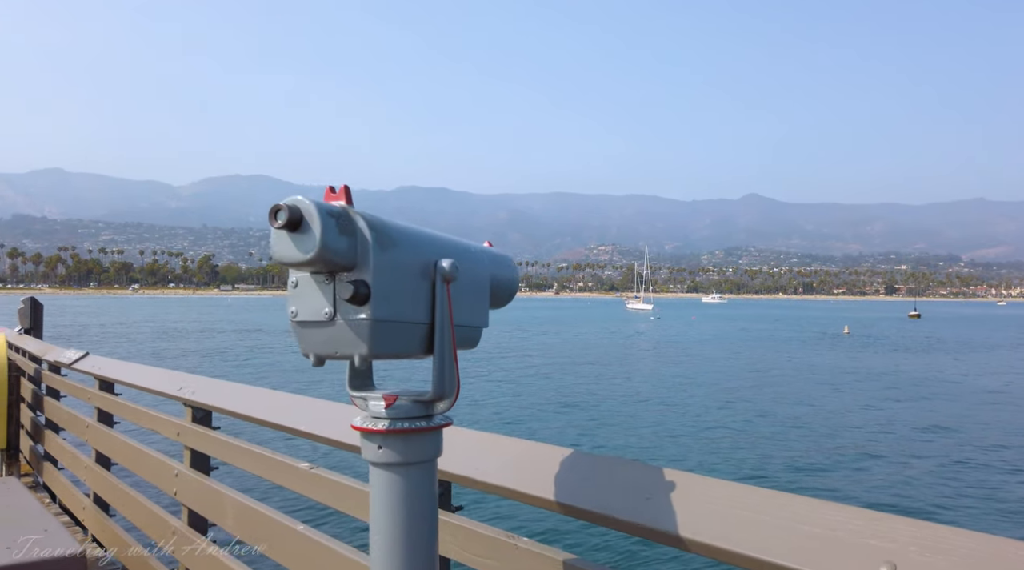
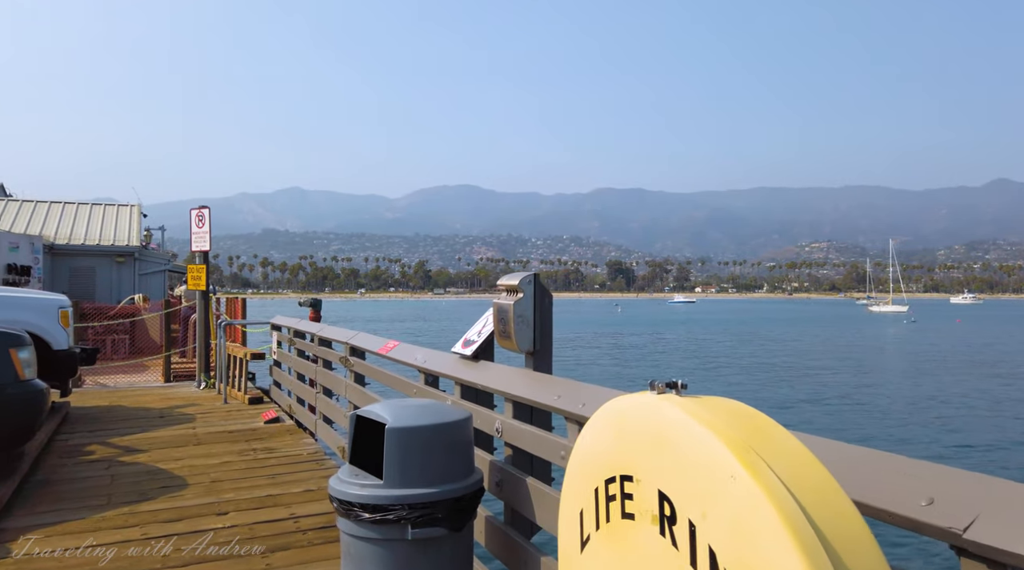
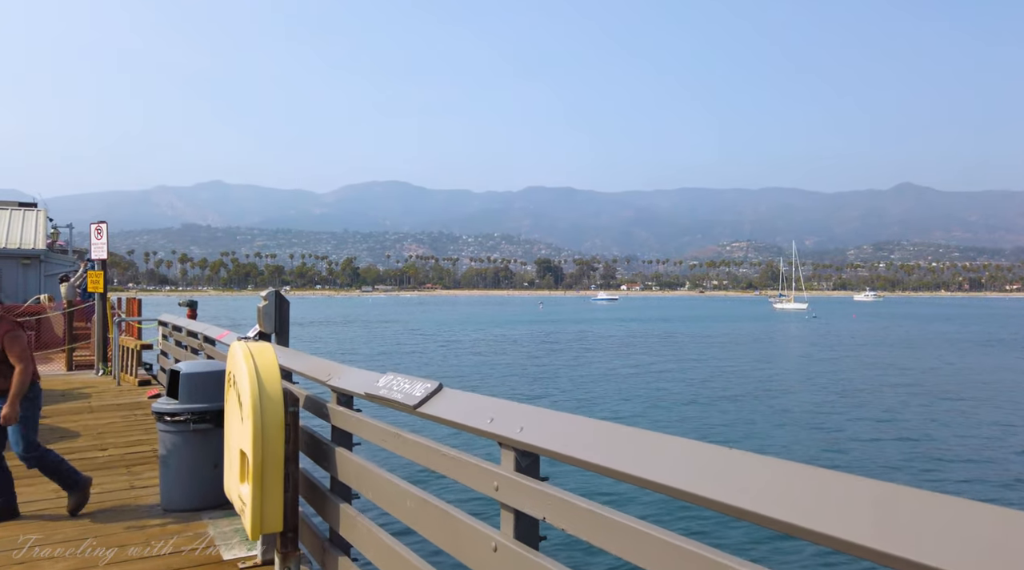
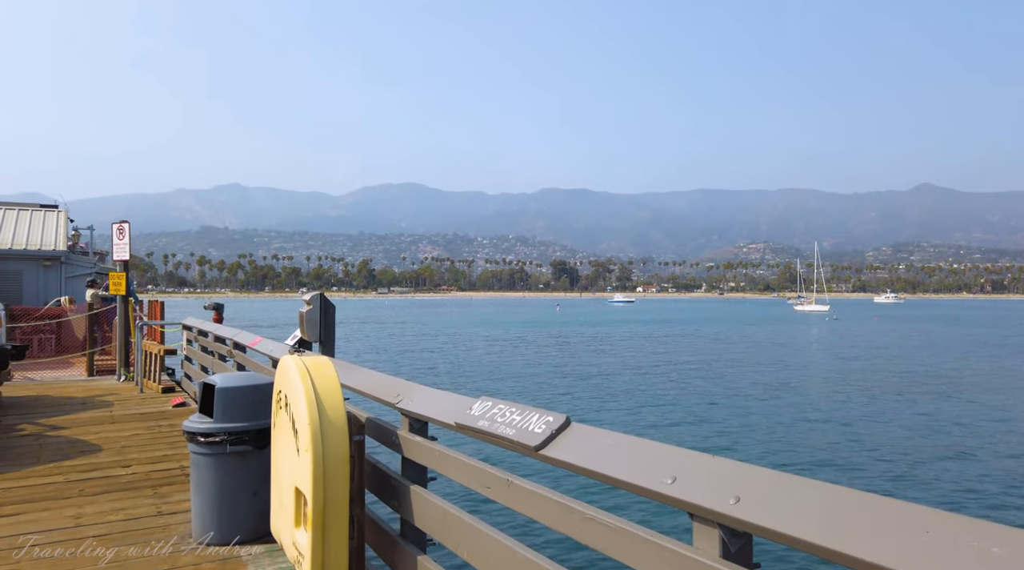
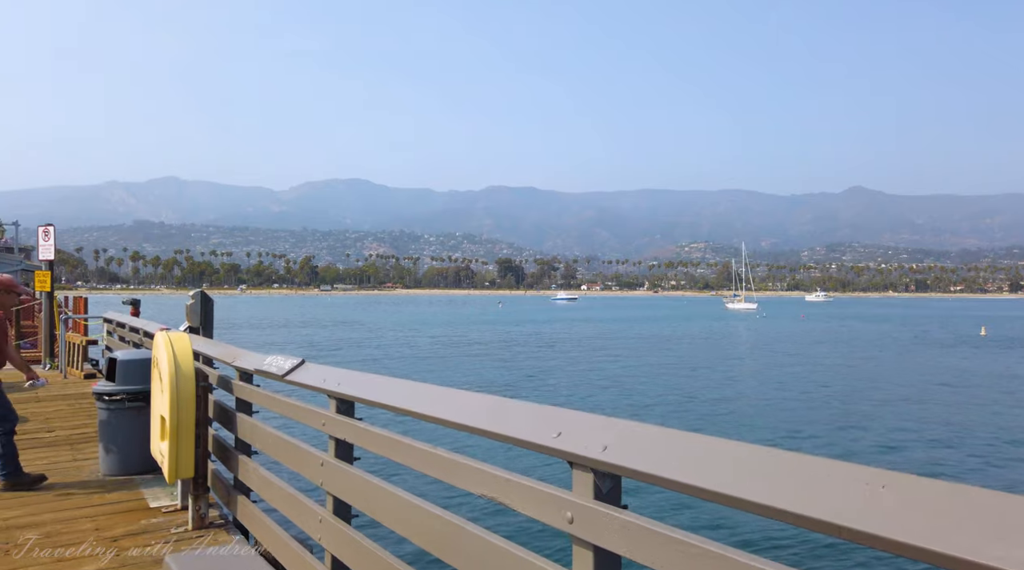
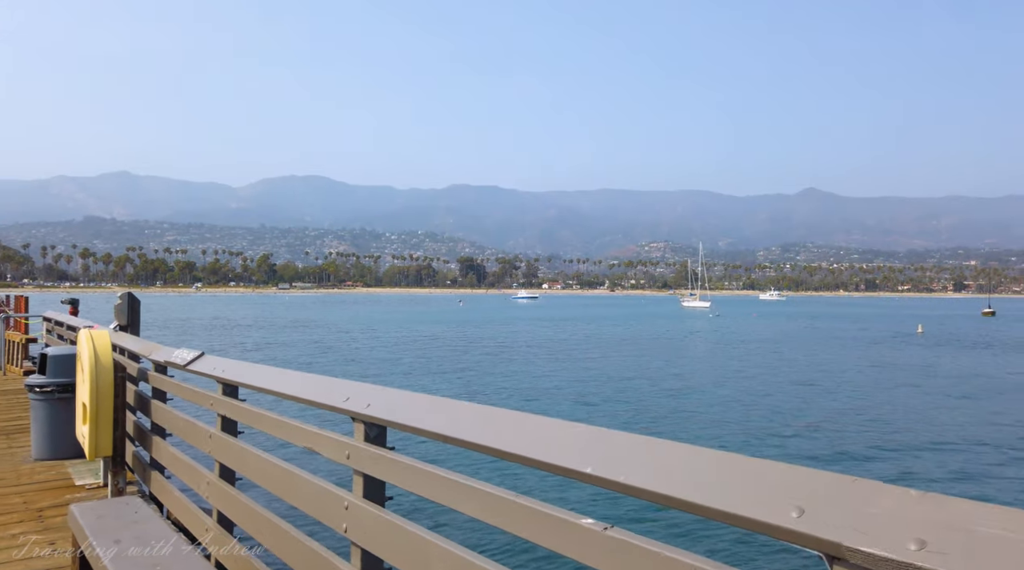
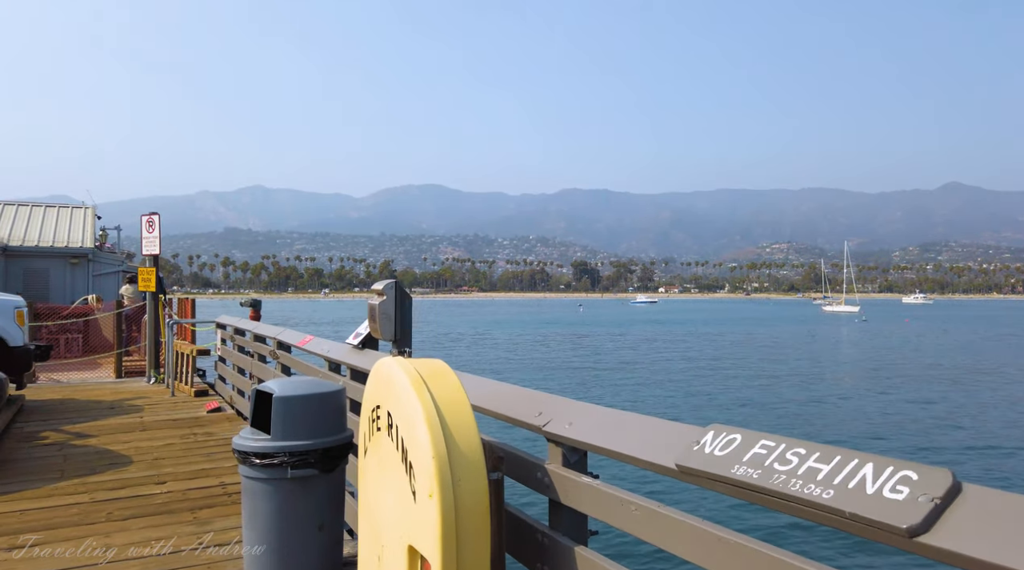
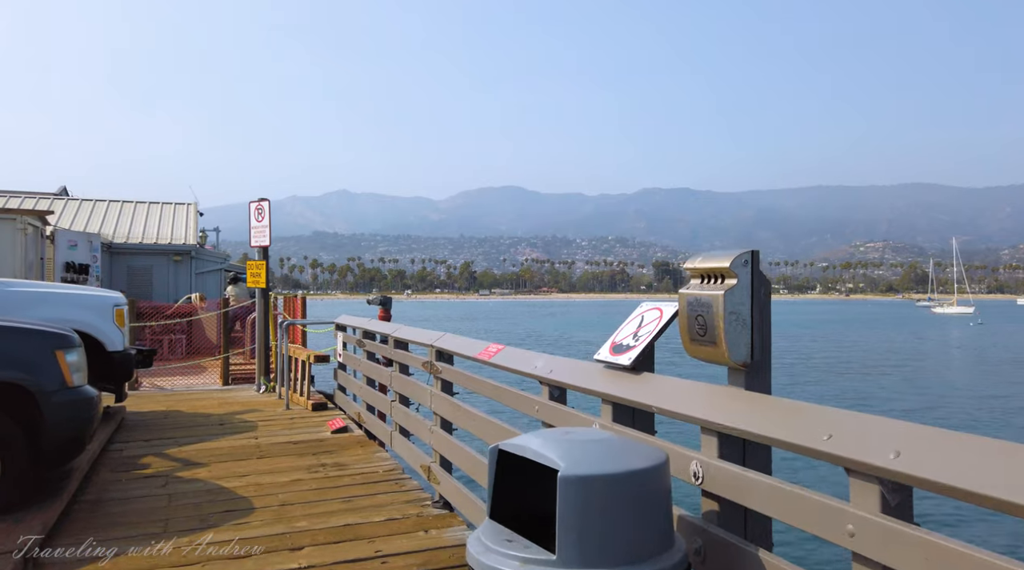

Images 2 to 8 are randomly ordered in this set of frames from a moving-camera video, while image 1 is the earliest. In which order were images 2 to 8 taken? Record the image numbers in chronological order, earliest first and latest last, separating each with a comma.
6, 5, 3, 4, 7, 2, 8
